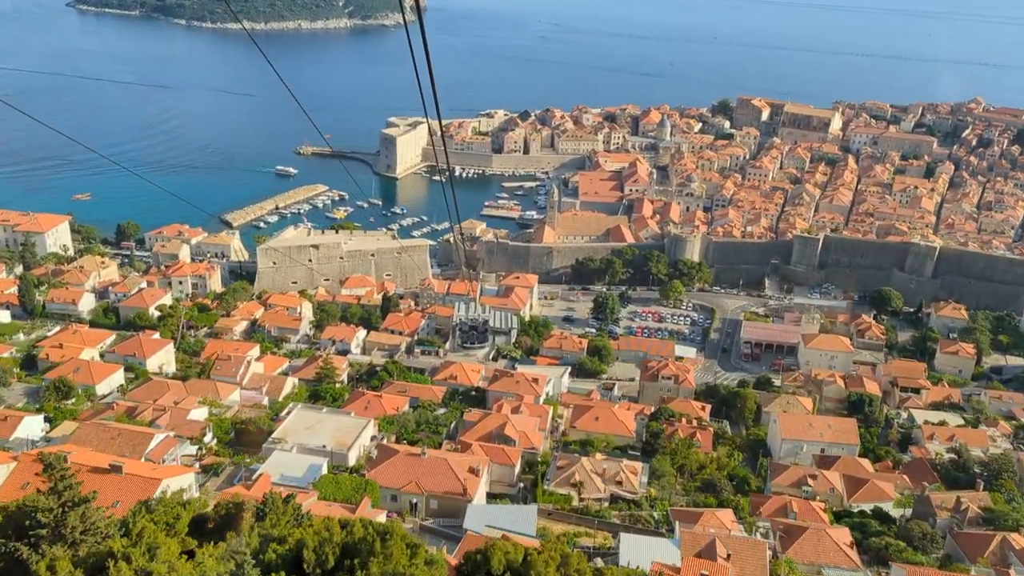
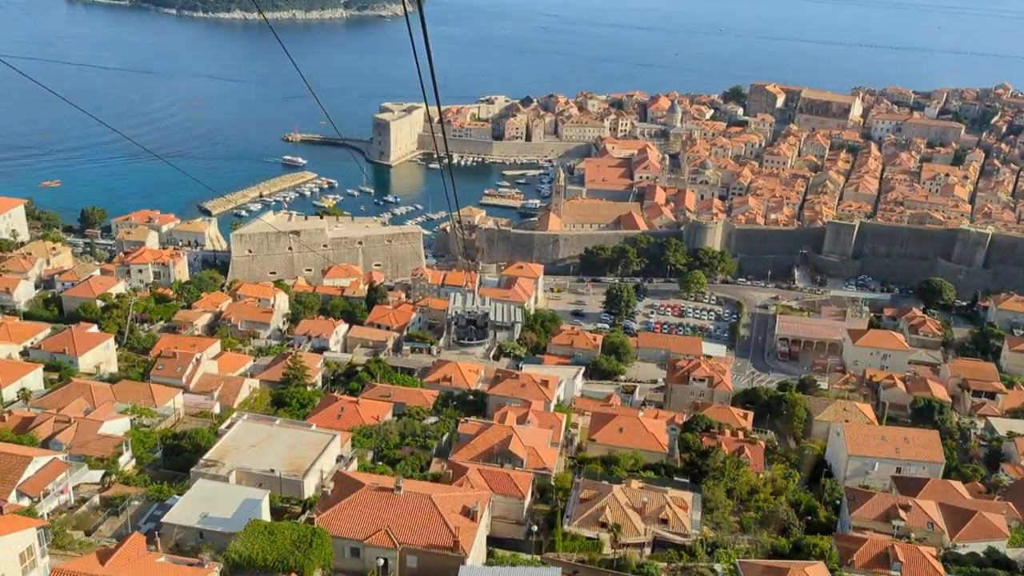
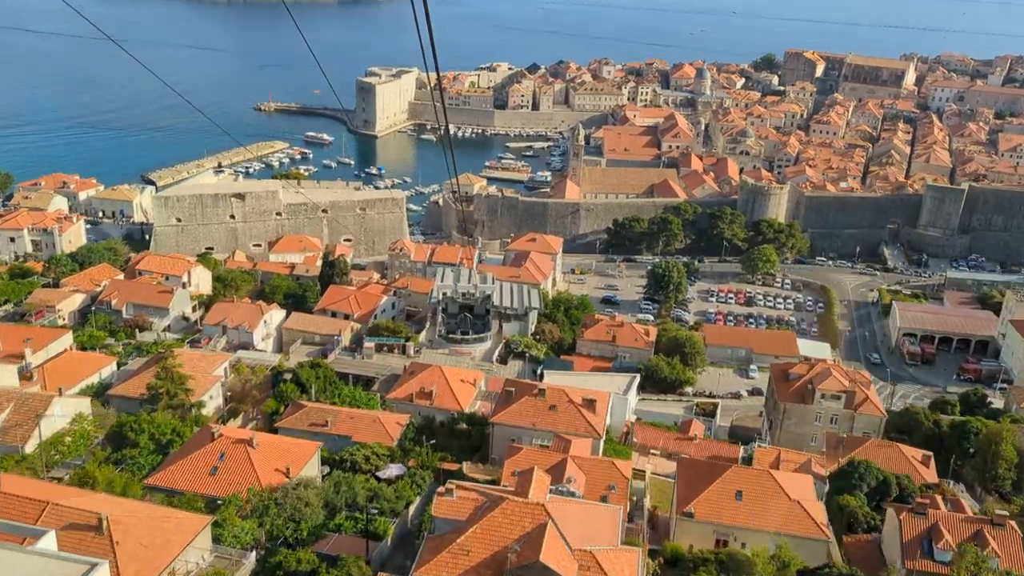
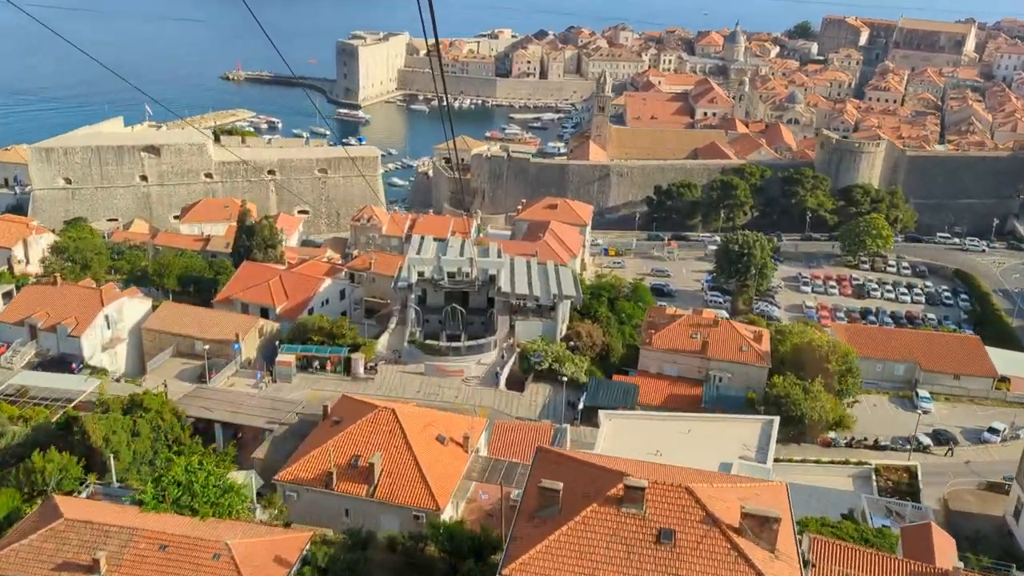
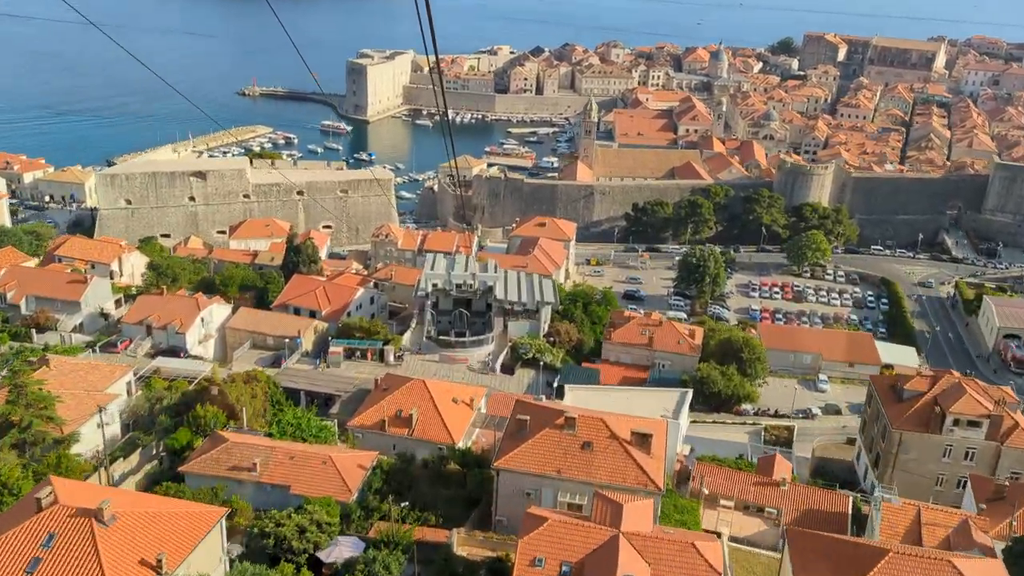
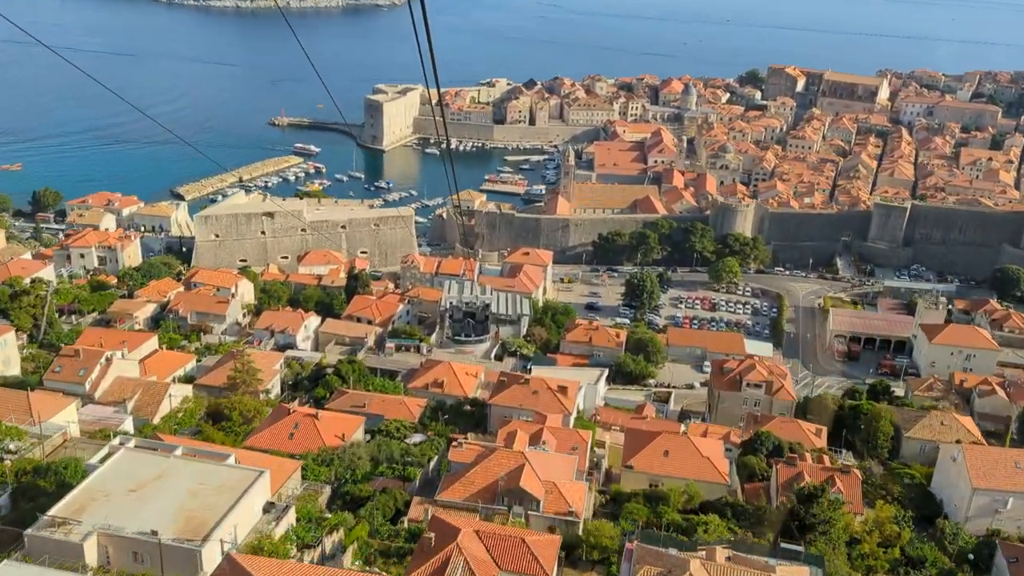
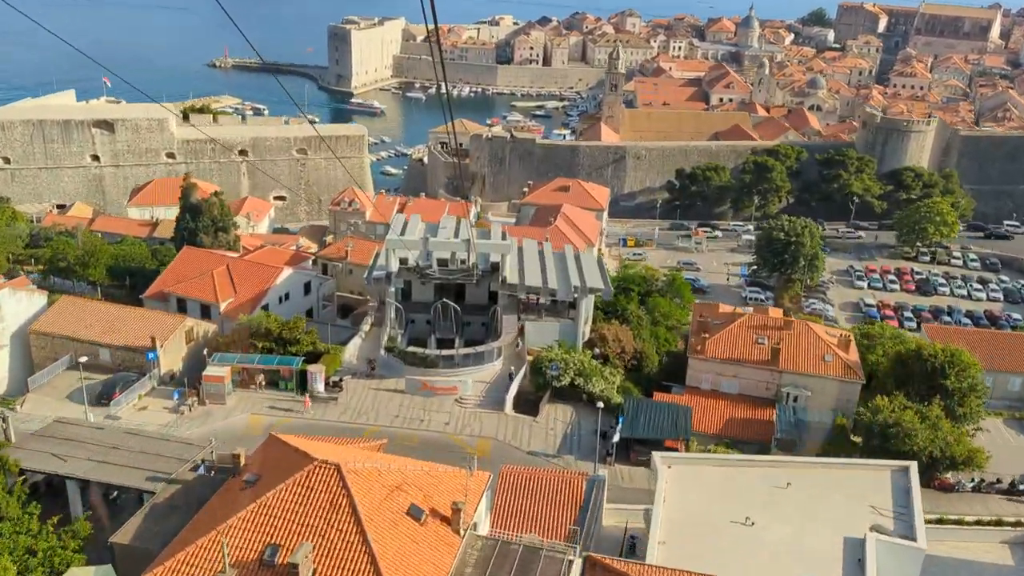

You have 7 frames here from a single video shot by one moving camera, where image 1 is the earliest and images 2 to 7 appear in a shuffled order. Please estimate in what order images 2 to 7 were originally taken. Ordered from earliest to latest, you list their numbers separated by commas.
2, 6, 3, 5, 4, 7
